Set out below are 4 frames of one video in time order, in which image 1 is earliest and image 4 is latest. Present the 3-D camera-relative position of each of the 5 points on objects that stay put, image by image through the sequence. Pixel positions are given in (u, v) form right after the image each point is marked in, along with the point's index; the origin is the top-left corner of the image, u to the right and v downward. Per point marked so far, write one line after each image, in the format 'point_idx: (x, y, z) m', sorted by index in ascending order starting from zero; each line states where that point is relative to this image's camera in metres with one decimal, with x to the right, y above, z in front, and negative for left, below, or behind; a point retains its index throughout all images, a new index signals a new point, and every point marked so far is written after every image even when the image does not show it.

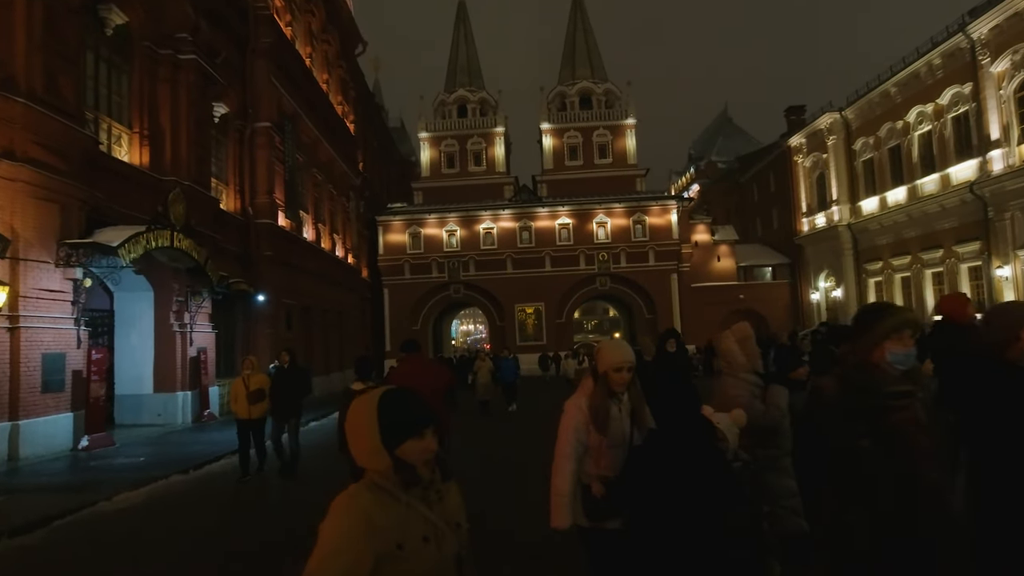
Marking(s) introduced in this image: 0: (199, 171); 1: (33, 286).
0: (-9.5, +3.5, +18.2) m
1: (-9.4, +0.1, +11.7) m
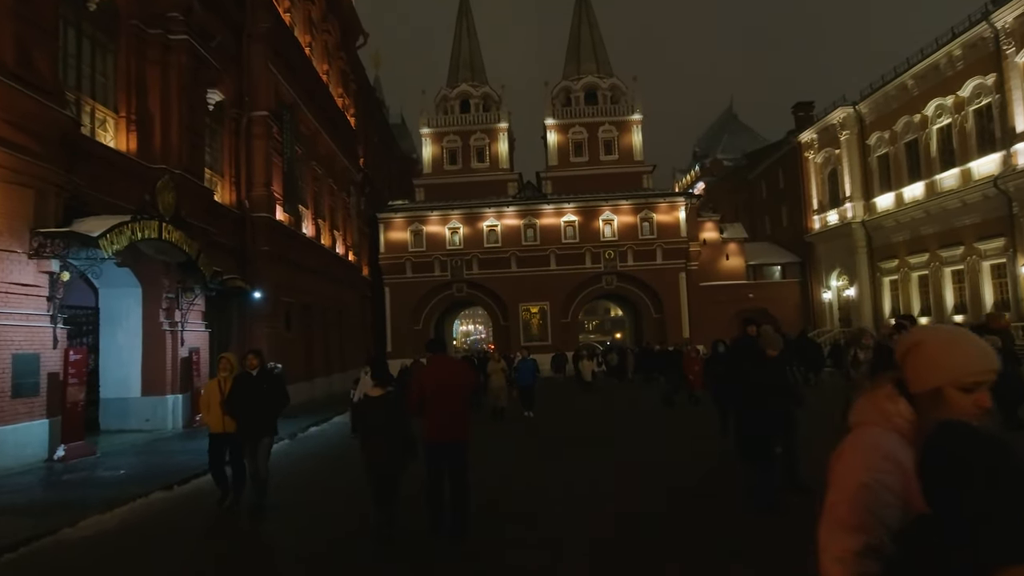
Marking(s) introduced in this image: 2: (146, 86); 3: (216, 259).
0: (-9.2, +3.6, +17.1) m
1: (-9.0, +0.2, +10.6) m
2: (-9.7, +5.3, +15.9) m
3: (-9.5, +0.9, +19.2) m
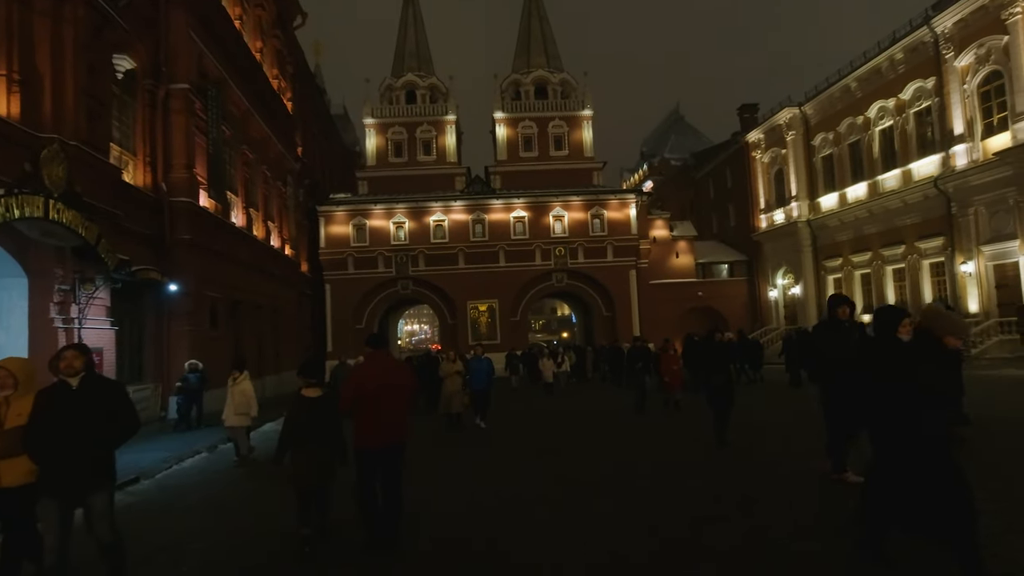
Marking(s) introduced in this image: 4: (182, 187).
0: (-10.4, +3.9, +14.8) m
1: (-9.6, +0.4, +8.3) m
2: (-10.8, +5.6, +13.6) m
3: (-10.9, +1.1, +16.9) m
4: (-10.8, +3.3, +19.6) m
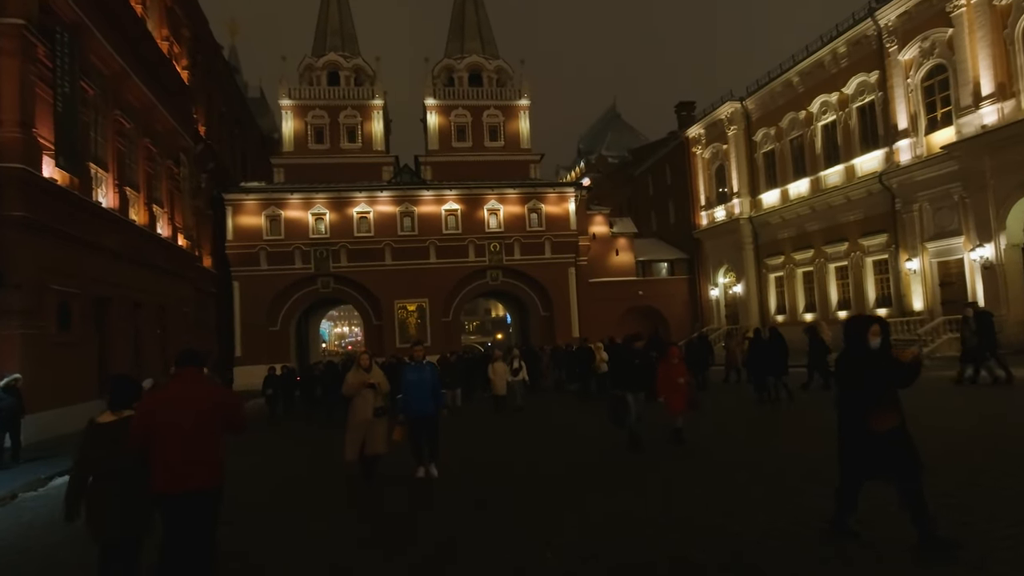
0: (-11.8, +4.1, +10.6) m
1: (-10.4, +0.6, +4.2) m
2: (-12.1, +5.8, +9.3) m
3: (-12.5, +1.4, +12.6) m
4: (-12.7, +3.5, +15.3) m
